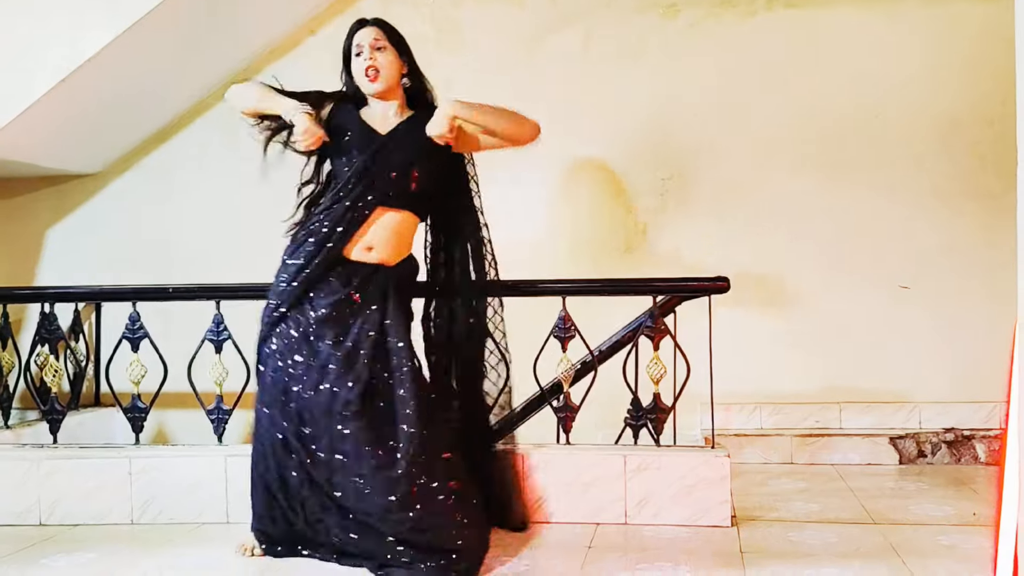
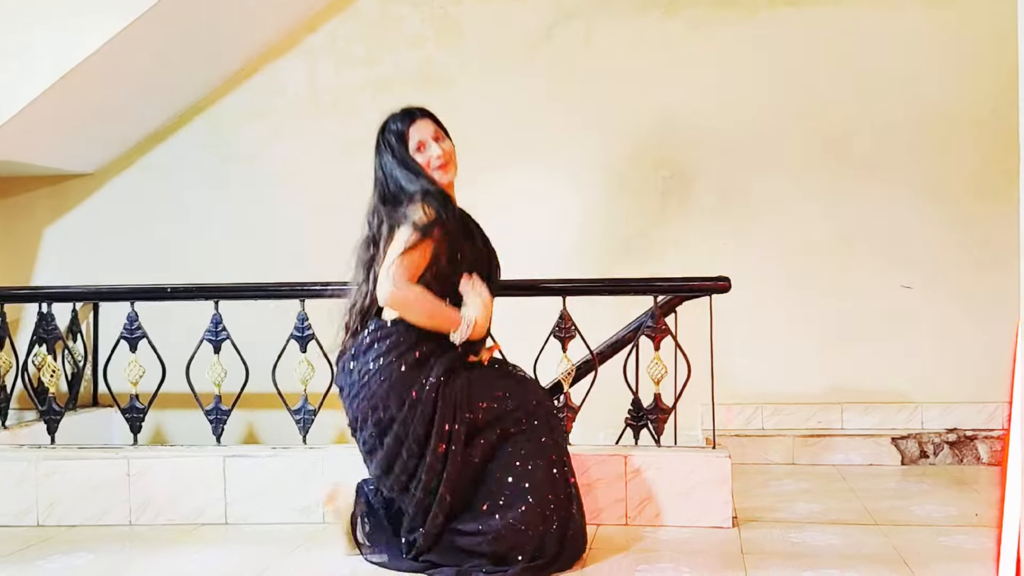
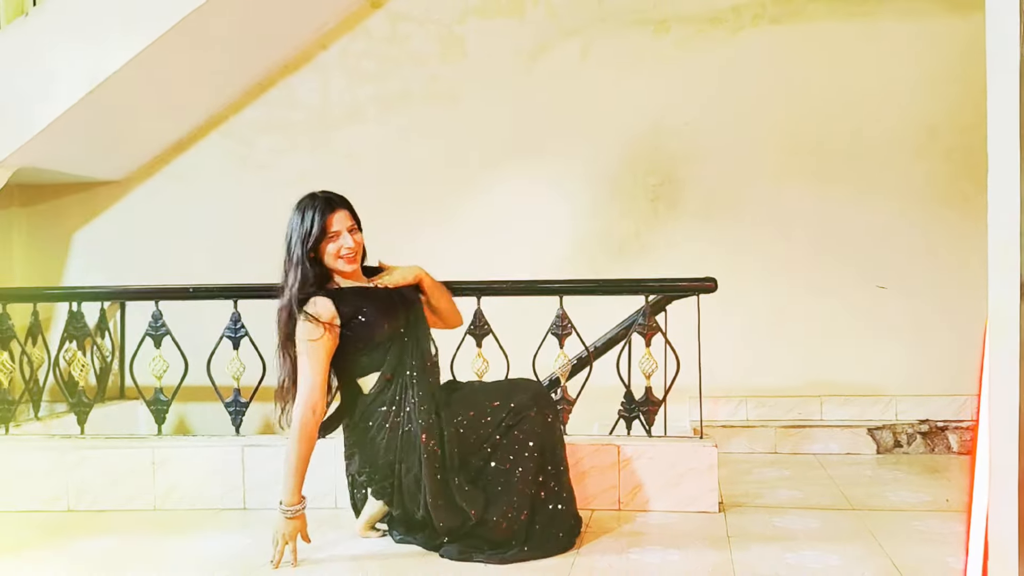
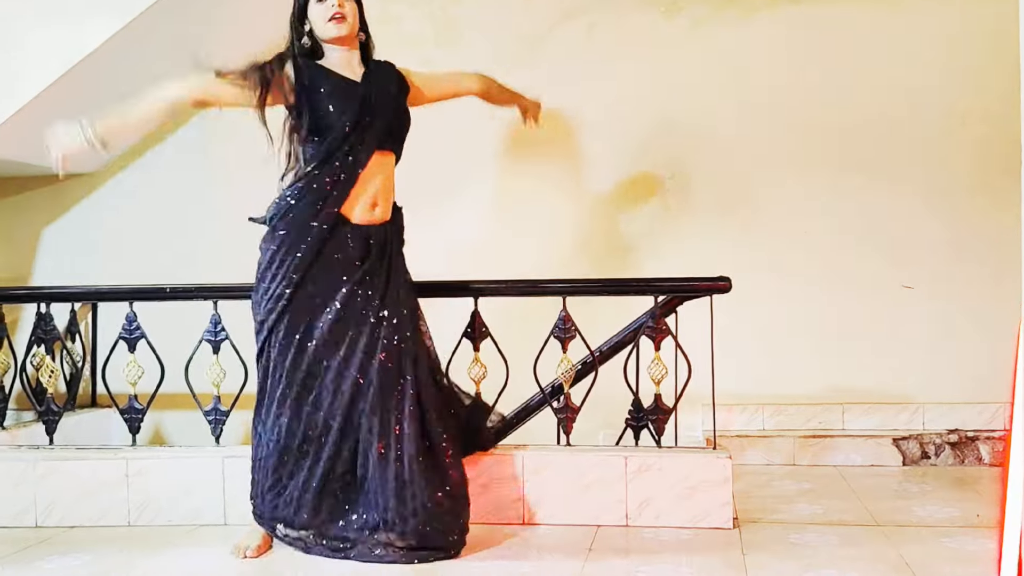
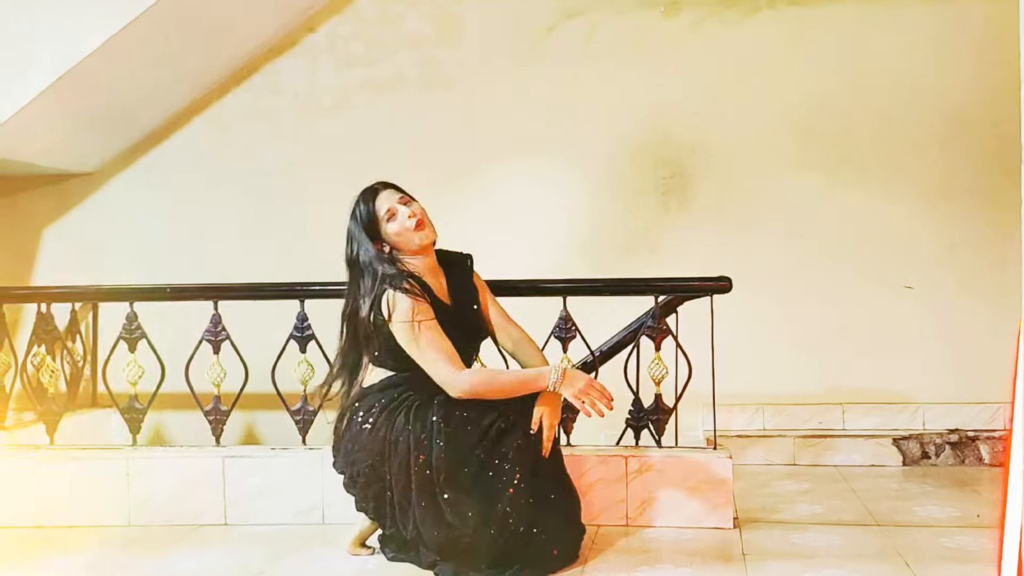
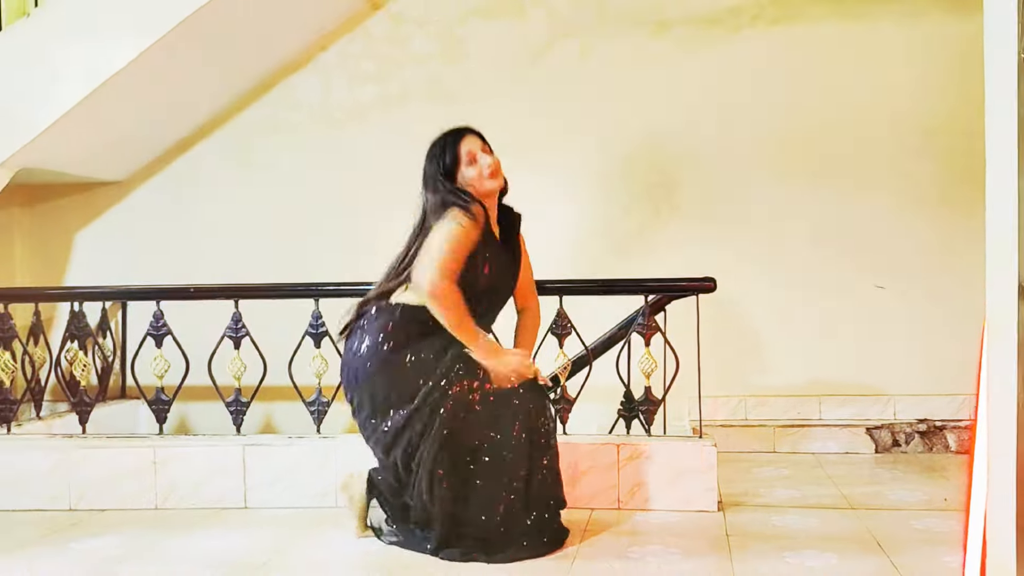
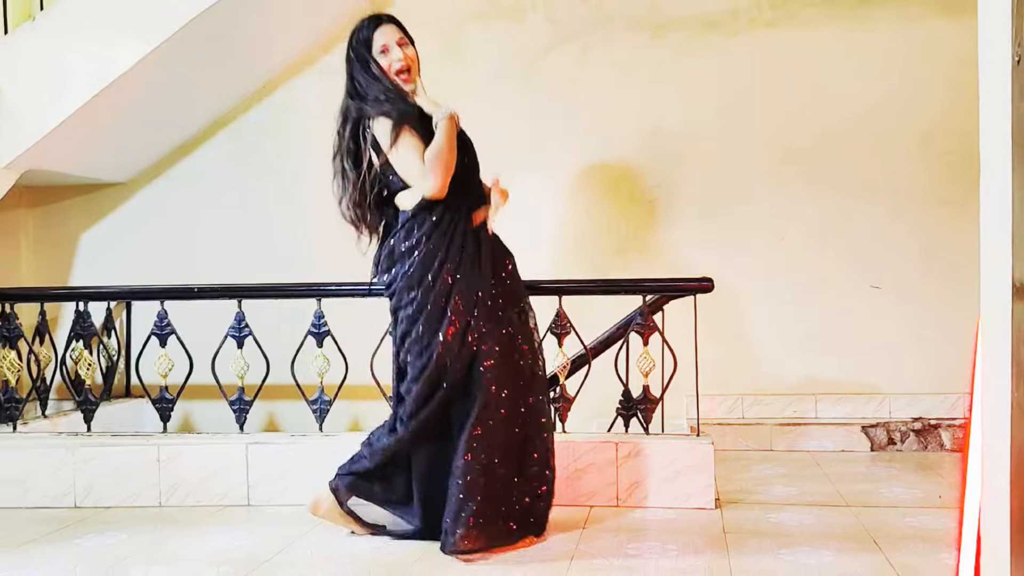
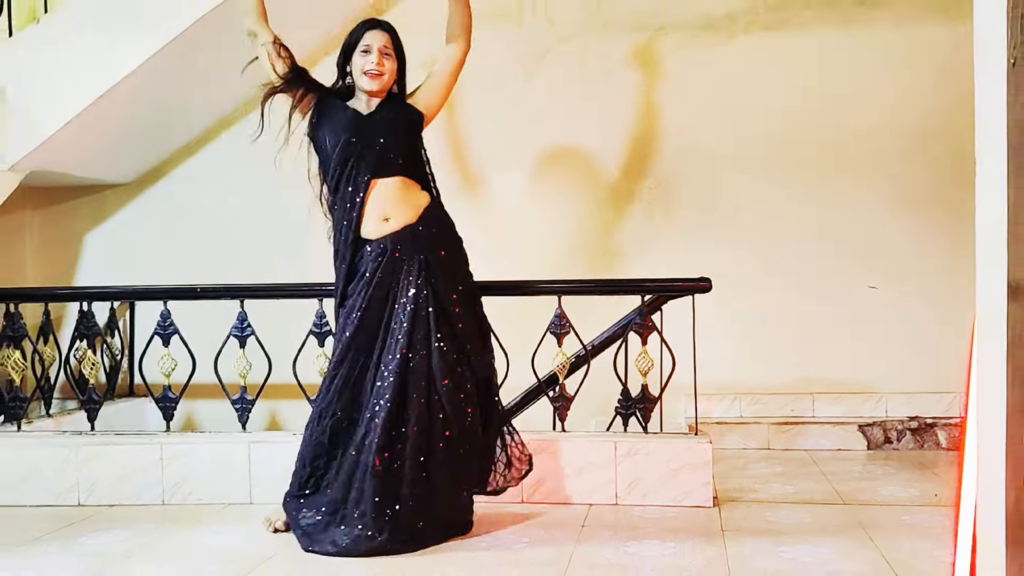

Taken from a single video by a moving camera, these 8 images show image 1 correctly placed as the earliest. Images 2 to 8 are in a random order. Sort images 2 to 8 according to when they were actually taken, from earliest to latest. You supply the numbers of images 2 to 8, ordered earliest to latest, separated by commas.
8, 4, 7, 2, 3, 5, 6
